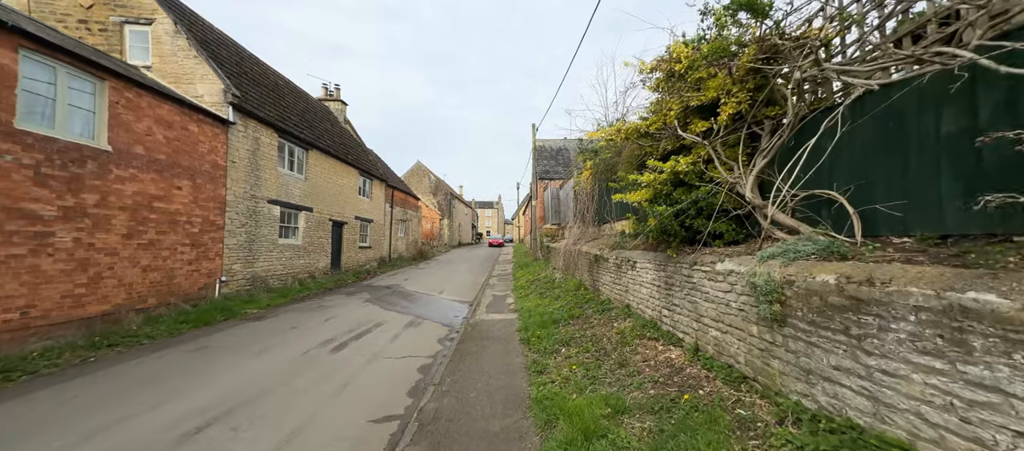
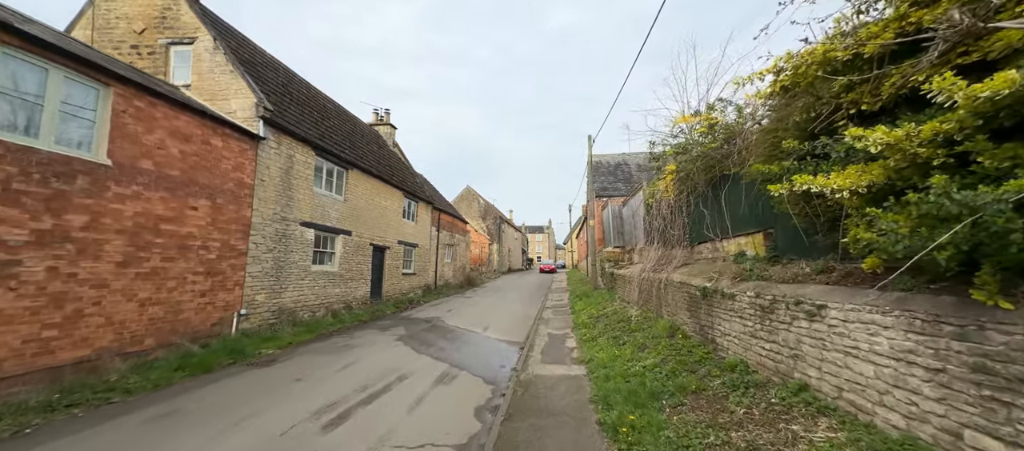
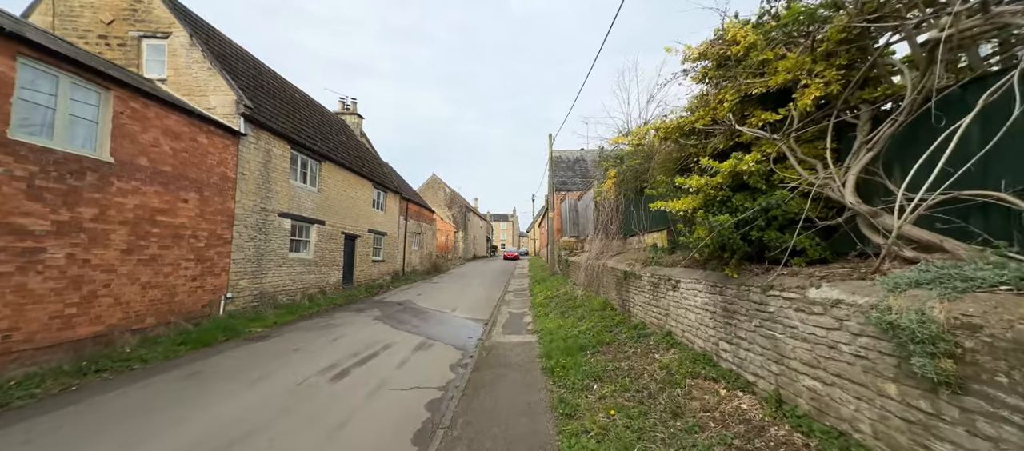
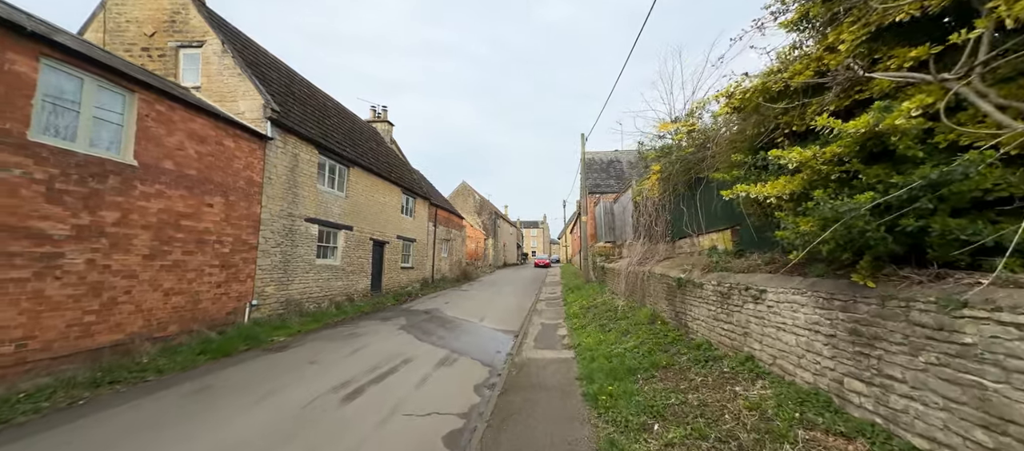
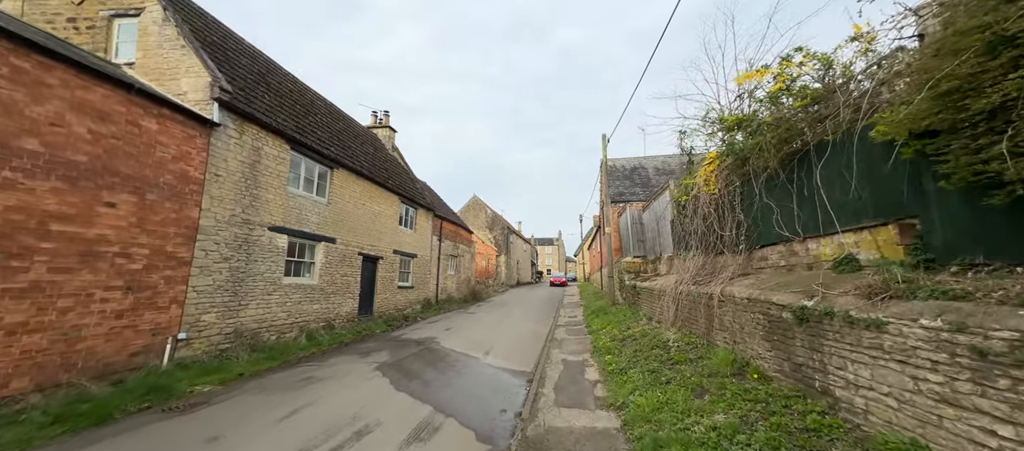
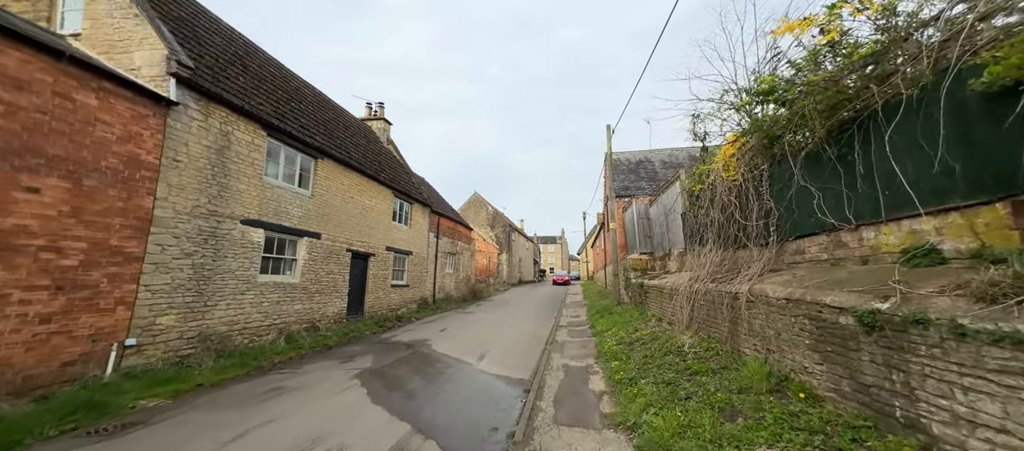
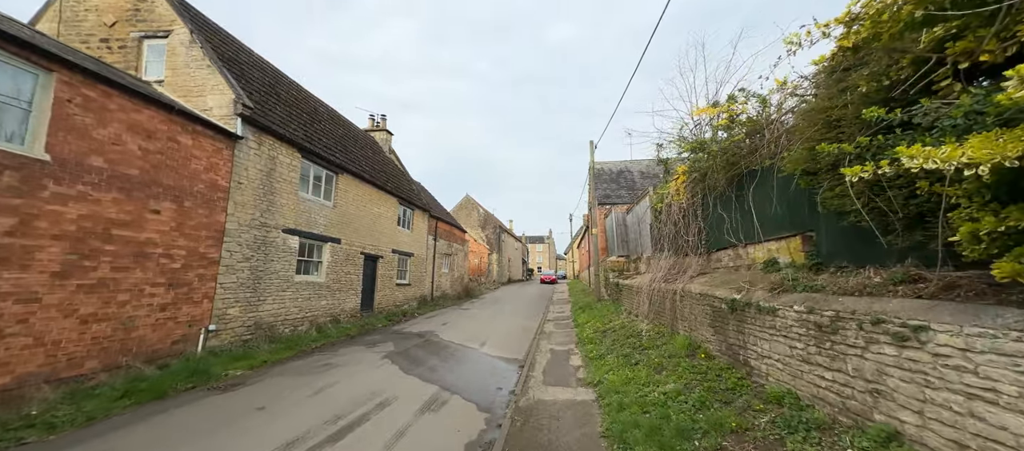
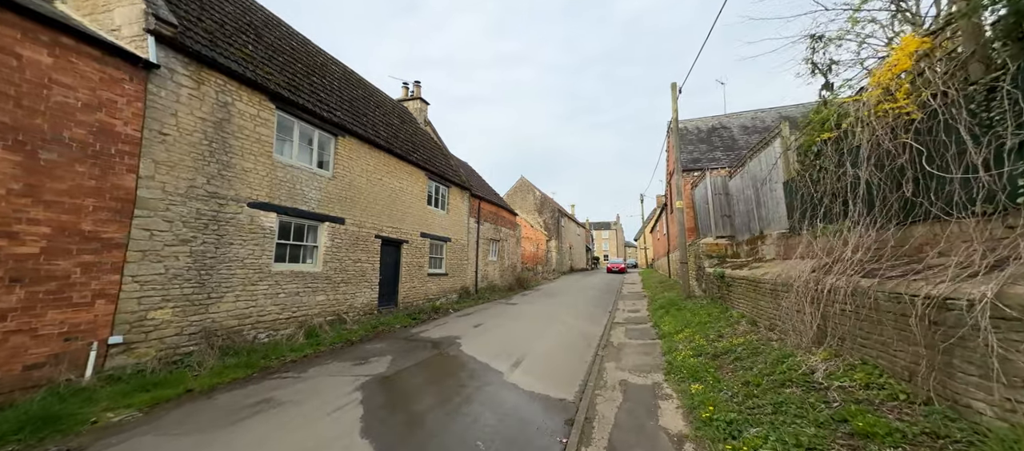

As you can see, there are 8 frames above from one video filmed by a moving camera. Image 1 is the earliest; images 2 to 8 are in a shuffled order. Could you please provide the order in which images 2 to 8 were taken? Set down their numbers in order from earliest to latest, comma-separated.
3, 4, 2, 7, 5, 6, 8
